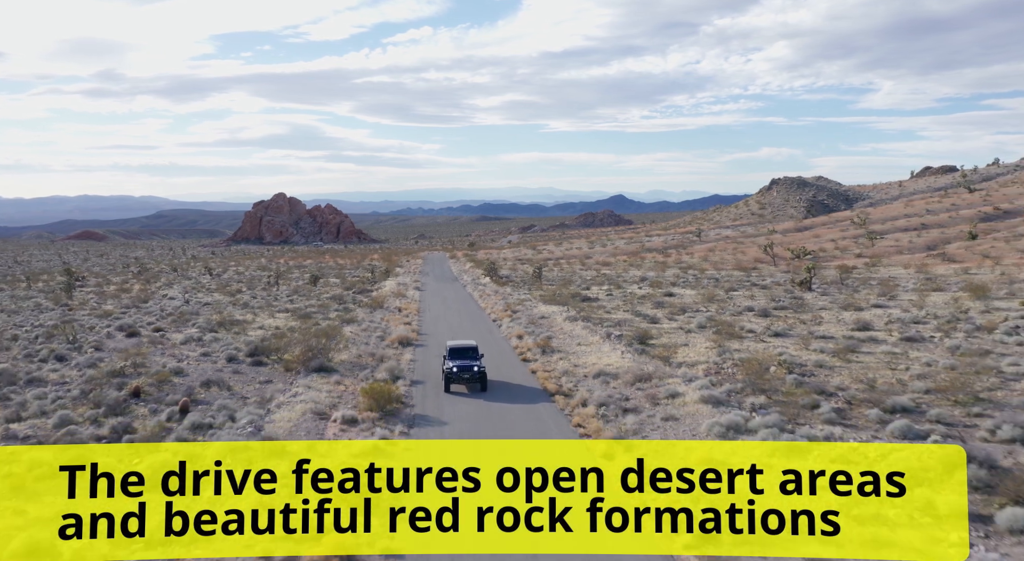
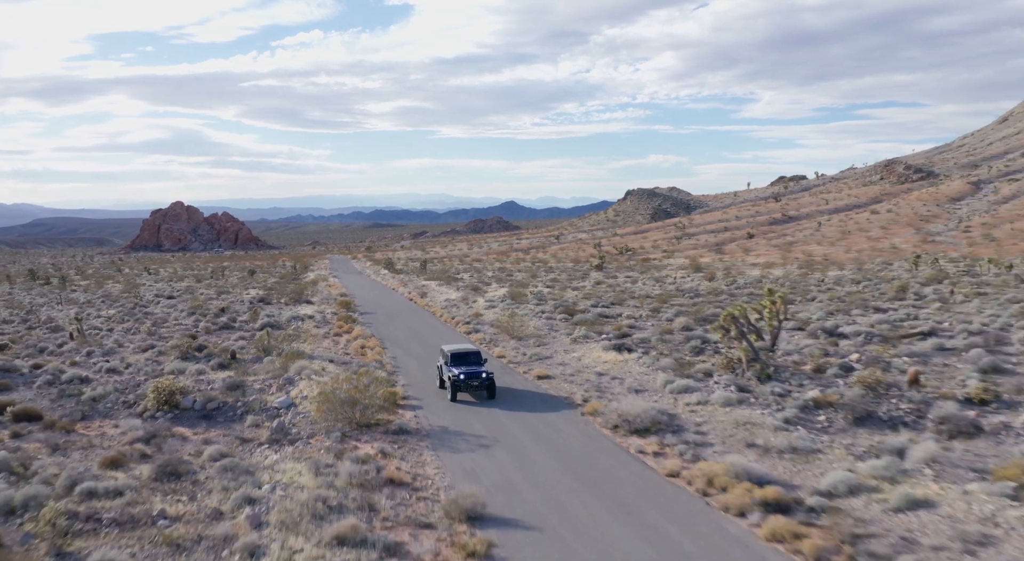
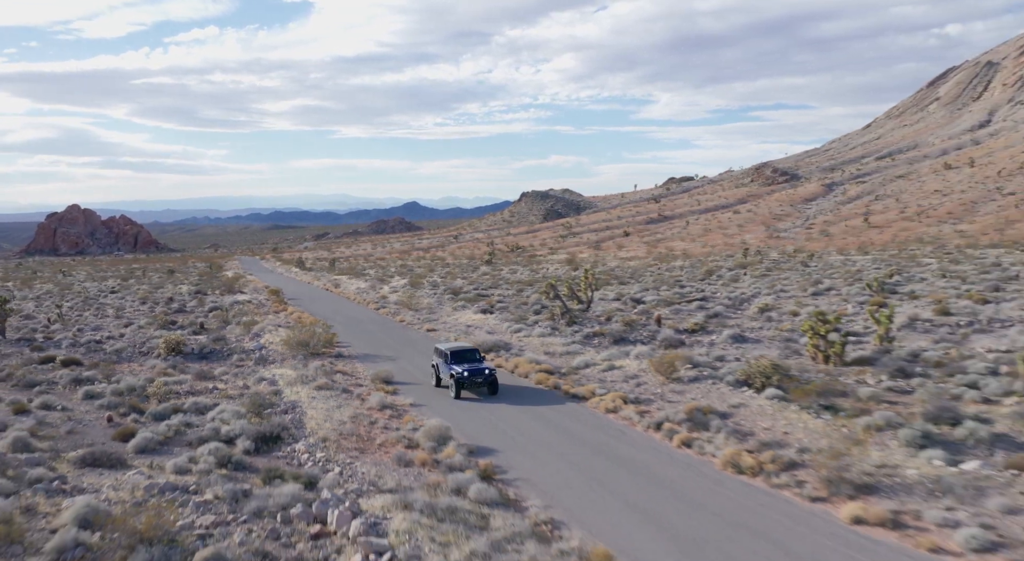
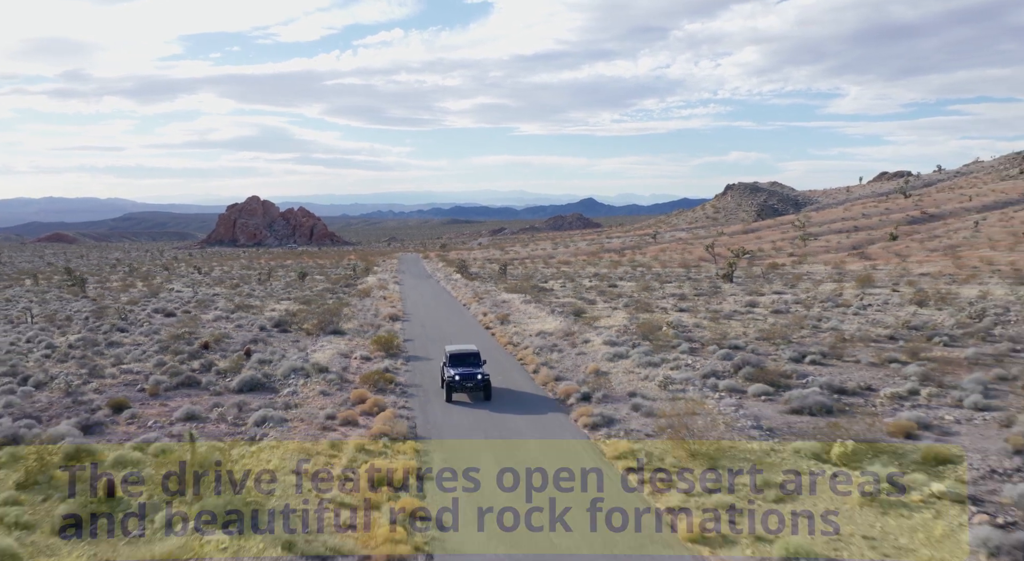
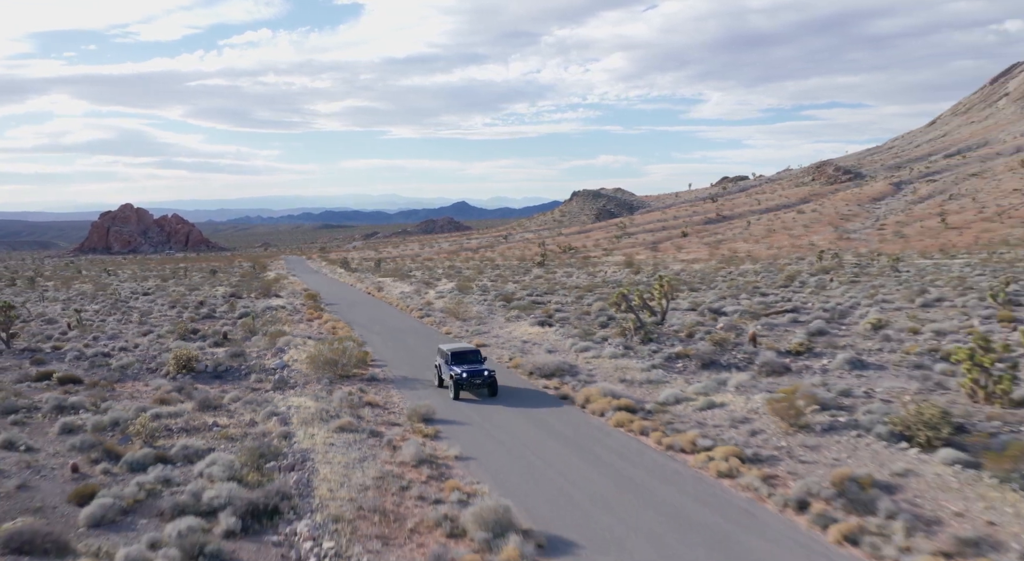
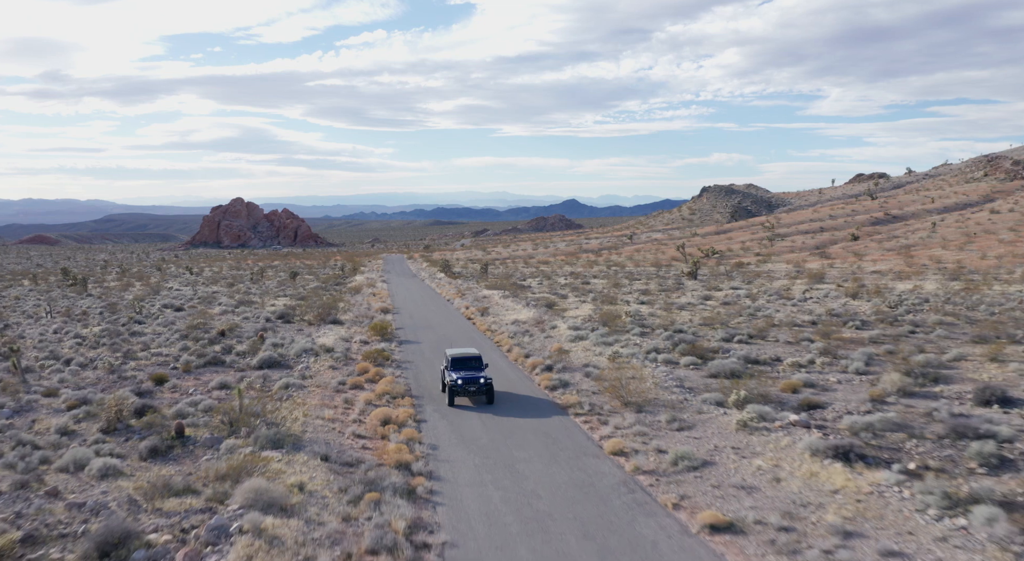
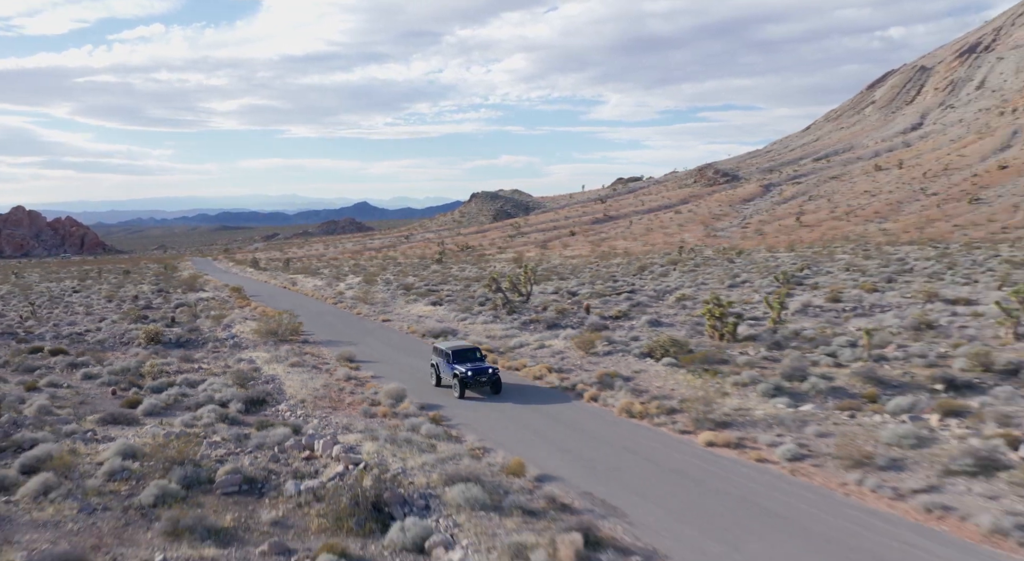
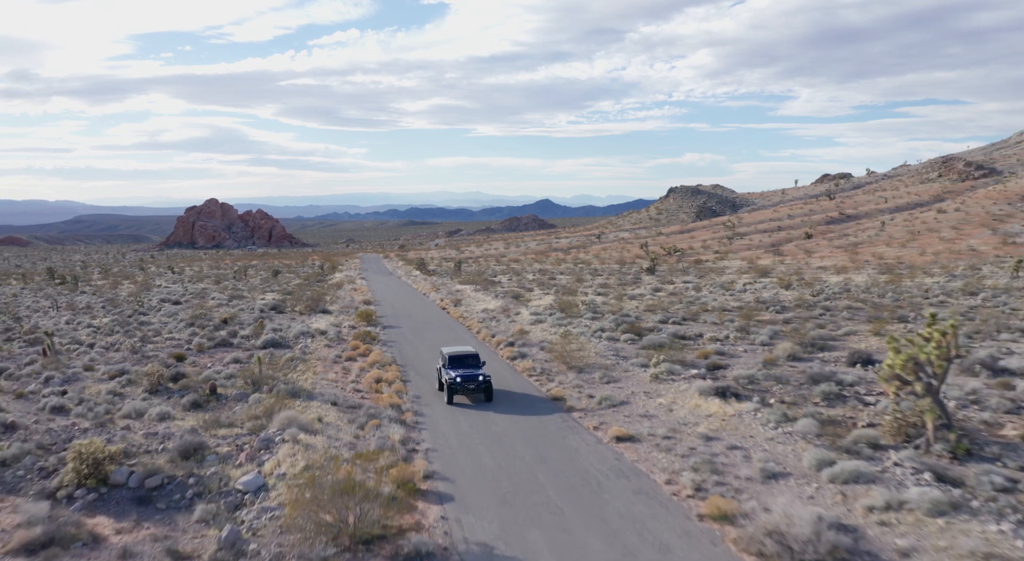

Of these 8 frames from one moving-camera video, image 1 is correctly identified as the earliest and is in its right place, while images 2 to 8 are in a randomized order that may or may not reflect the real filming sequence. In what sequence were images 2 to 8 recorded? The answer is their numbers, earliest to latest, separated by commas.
4, 6, 8, 2, 5, 3, 7
